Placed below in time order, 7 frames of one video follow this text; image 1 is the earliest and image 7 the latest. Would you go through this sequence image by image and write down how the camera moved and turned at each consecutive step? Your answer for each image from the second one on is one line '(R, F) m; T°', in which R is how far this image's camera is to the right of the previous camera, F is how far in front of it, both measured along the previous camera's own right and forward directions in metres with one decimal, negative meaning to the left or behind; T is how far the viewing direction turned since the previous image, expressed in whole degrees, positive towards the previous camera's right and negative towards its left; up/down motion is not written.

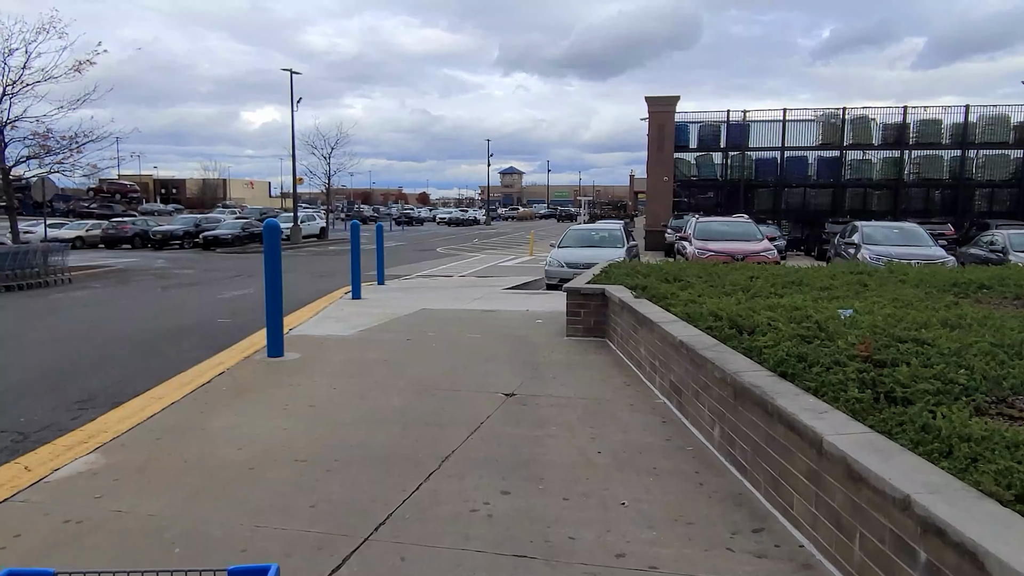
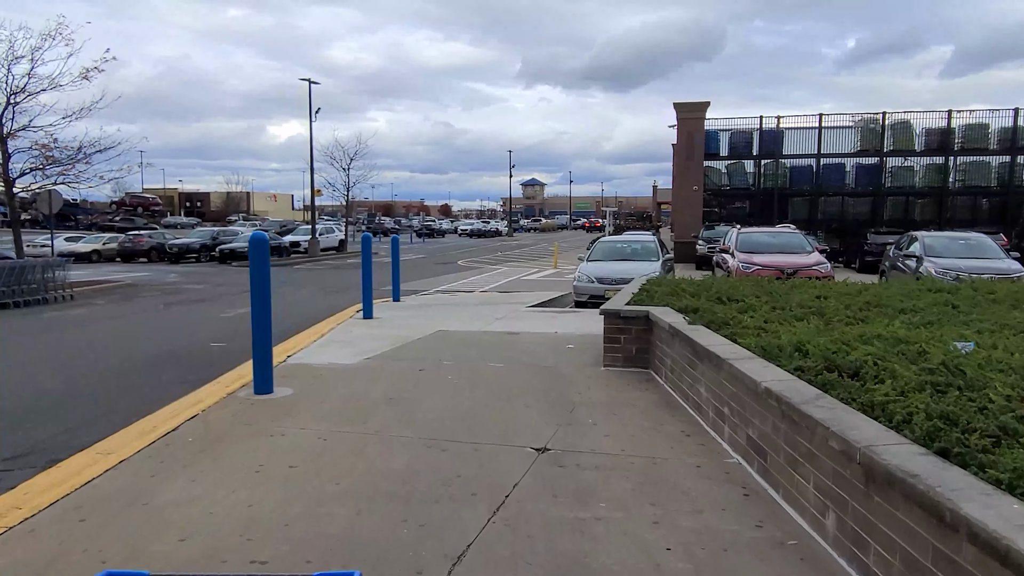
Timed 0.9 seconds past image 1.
(-0.1, +1.3) m; -2°
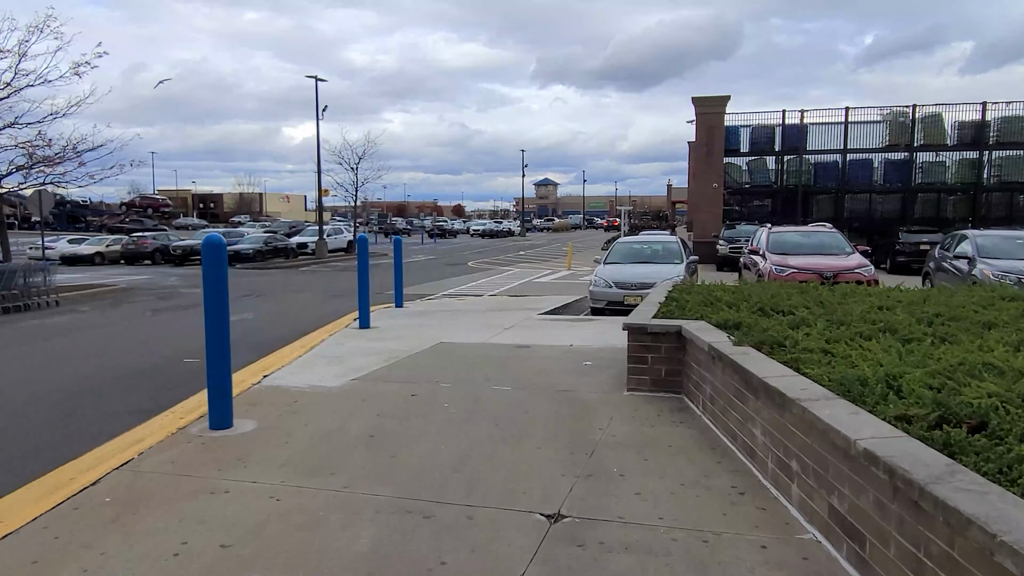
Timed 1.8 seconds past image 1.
(+0.1, +1.2) m; -1°
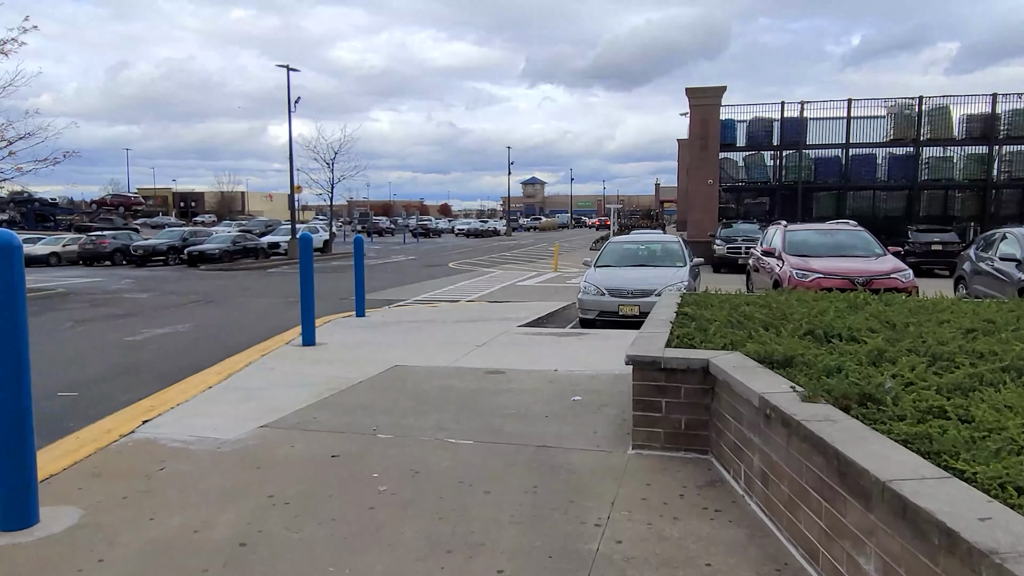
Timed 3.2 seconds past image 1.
(+0.2, +1.9) m; +1°
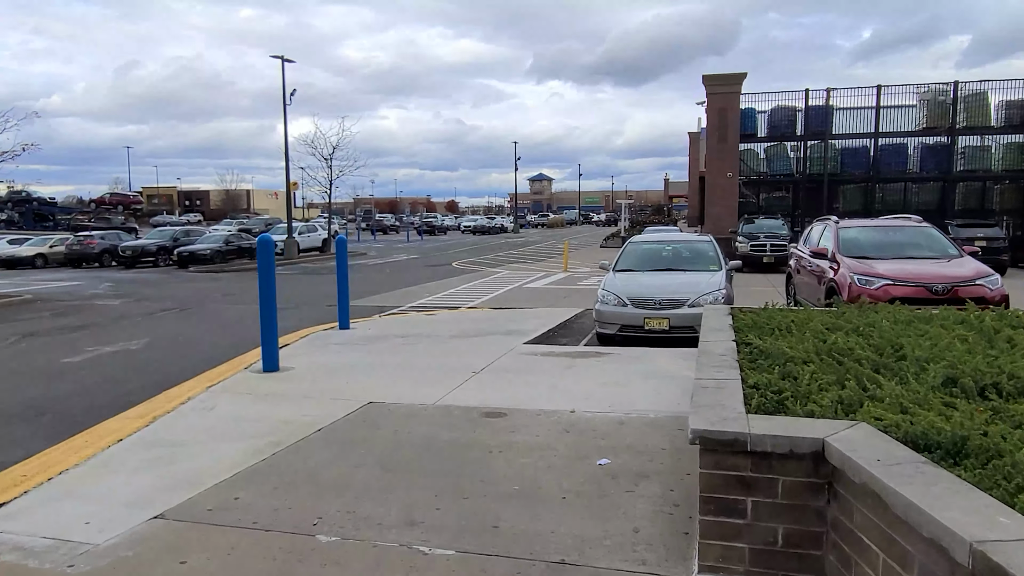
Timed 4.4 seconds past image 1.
(0.0, +1.7) m; -1°
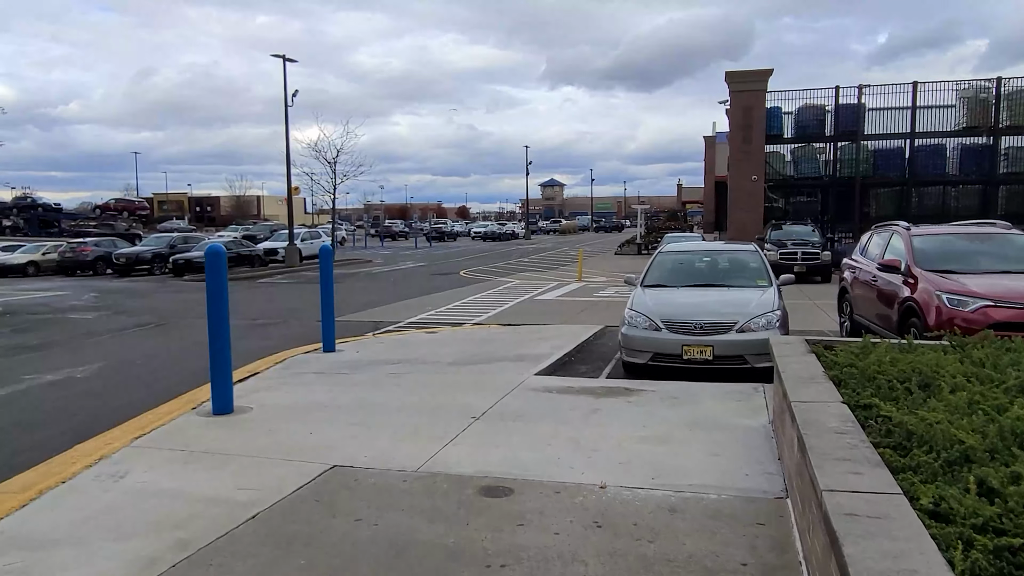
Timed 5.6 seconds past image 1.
(0.0, +1.6) m; -1°
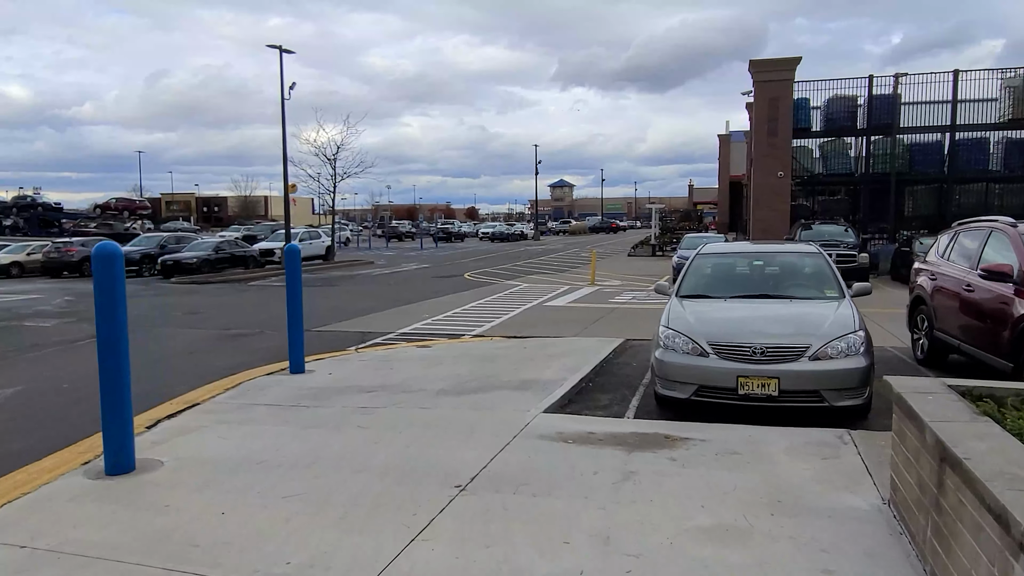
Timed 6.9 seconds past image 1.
(0.0, +1.8) m; -1°
